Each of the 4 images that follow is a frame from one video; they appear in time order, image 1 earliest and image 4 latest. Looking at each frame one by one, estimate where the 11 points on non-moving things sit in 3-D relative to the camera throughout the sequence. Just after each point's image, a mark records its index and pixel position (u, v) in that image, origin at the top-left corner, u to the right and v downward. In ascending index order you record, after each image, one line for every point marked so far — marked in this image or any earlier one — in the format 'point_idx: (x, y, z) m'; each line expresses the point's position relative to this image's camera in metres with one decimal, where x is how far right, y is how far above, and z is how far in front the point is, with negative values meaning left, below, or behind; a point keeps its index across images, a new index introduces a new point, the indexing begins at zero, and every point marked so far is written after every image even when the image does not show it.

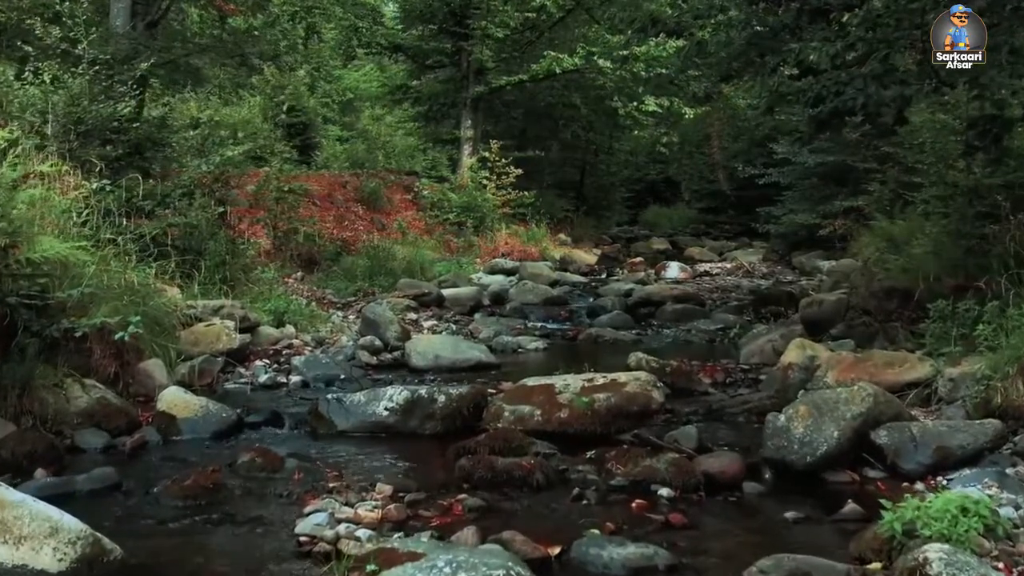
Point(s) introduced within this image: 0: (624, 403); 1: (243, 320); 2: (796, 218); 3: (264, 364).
0: (+0.8, -0.8, +5.8) m
1: (-2.7, -0.3, +8.3) m
2: (+6.3, +1.6, +19.0) m
3: (-2.3, -0.7, +7.8) m
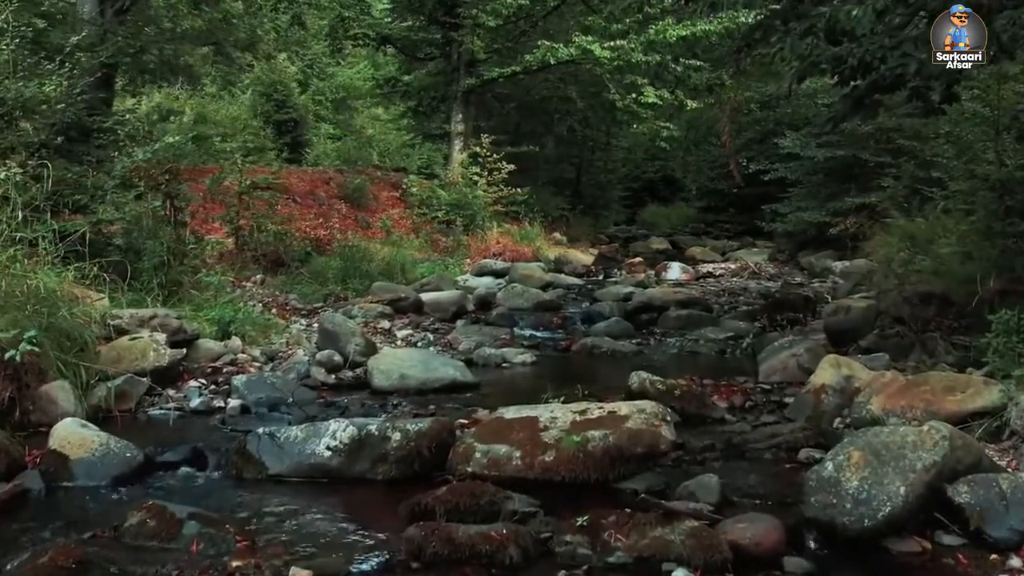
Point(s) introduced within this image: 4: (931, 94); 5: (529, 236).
0: (+0.6, -0.8, +4.6) m
1: (-2.8, -0.4, +7.1) m
2: (+6.1, +1.5, +17.8) m
3: (-2.4, -0.8, +6.6) m
4: (+2.9, +1.4, +5.9) m
5: (+0.3, +1.1, +17.2) m
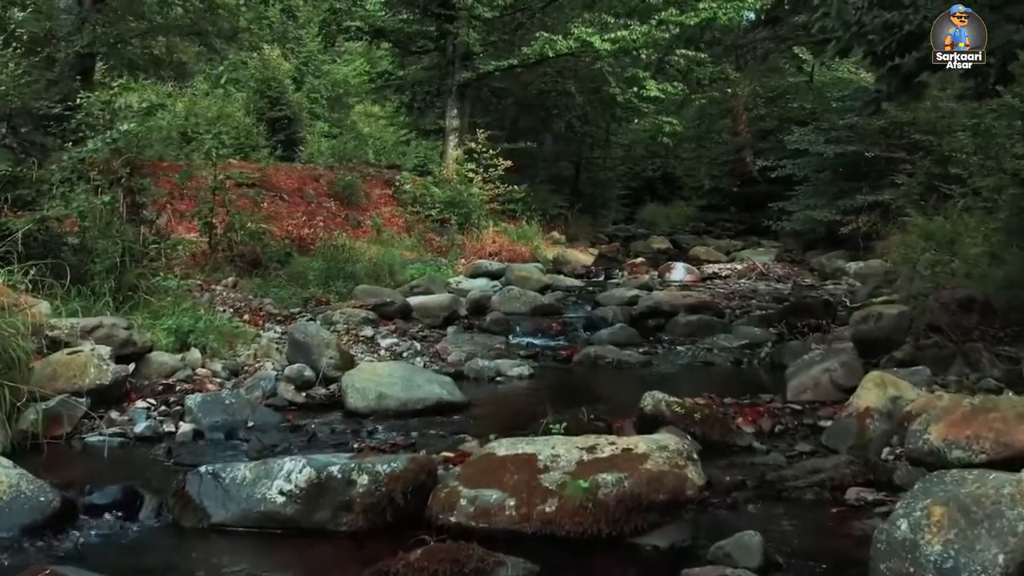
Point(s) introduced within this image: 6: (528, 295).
0: (+0.6, -0.9, +3.8) m
1: (-2.9, -0.4, +6.2) m
2: (+6.1, +1.5, +17.0) m
3: (-2.5, -0.8, +5.7) m
4: (+2.9, +1.3, +5.1) m
5: (+0.3, +1.0, +16.4) m
6: (+0.2, -0.1, +10.7) m
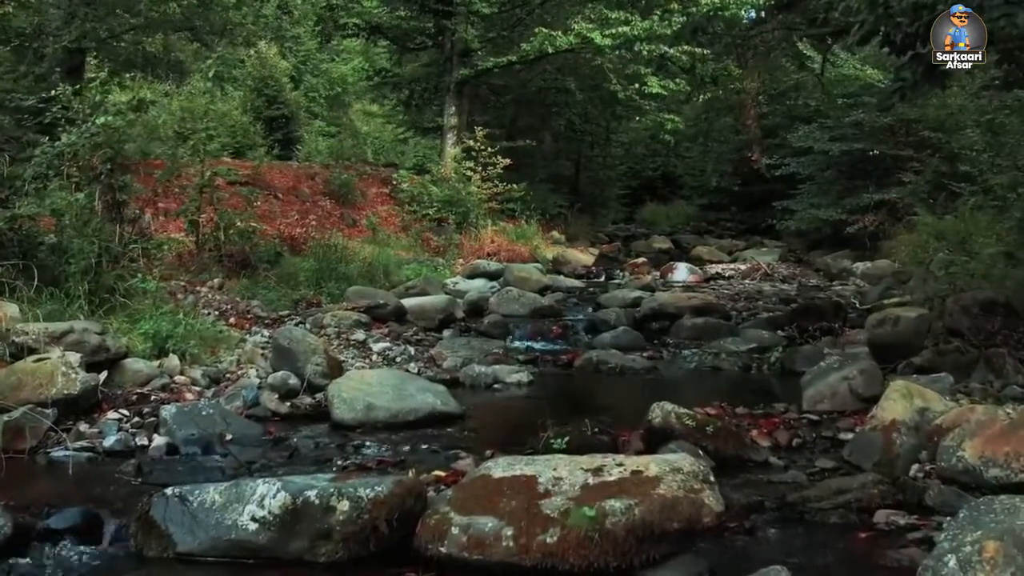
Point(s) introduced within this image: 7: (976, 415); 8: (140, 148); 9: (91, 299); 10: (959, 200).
0: (+0.6, -0.9, +3.4) m
1: (-2.9, -0.4, +5.9) m
2: (+6.1, +1.5, +16.6) m
3: (-2.5, -0.8, +5.3) m
4: (+2.9, +1.3, +4.7) m
5: (+0.2, +1.0, +16.0) m
6: (+0.2, -0.1, +10.3) m
7: (+2.4, -0.7, +4.4) m
8: (-3.8, +1.4, +8.4) m
9: (-3.5, -0.1, +6.9) m
10: (+6.5, +1.3, +12.2) m
